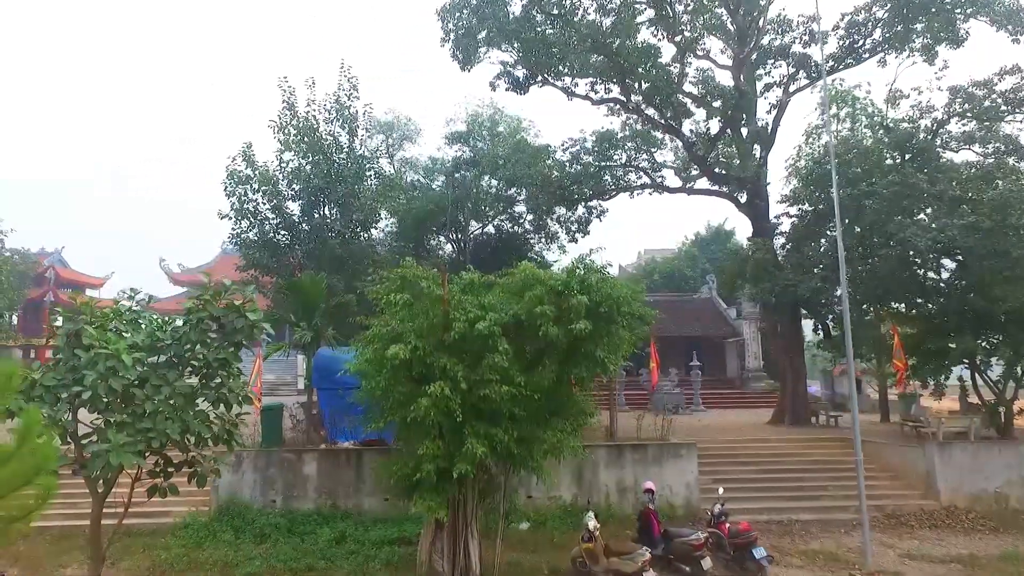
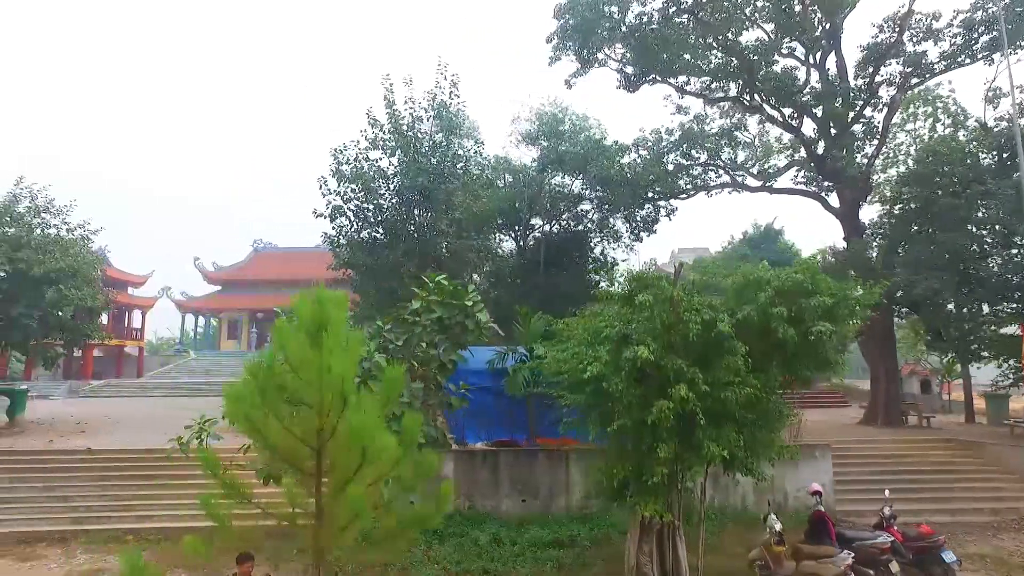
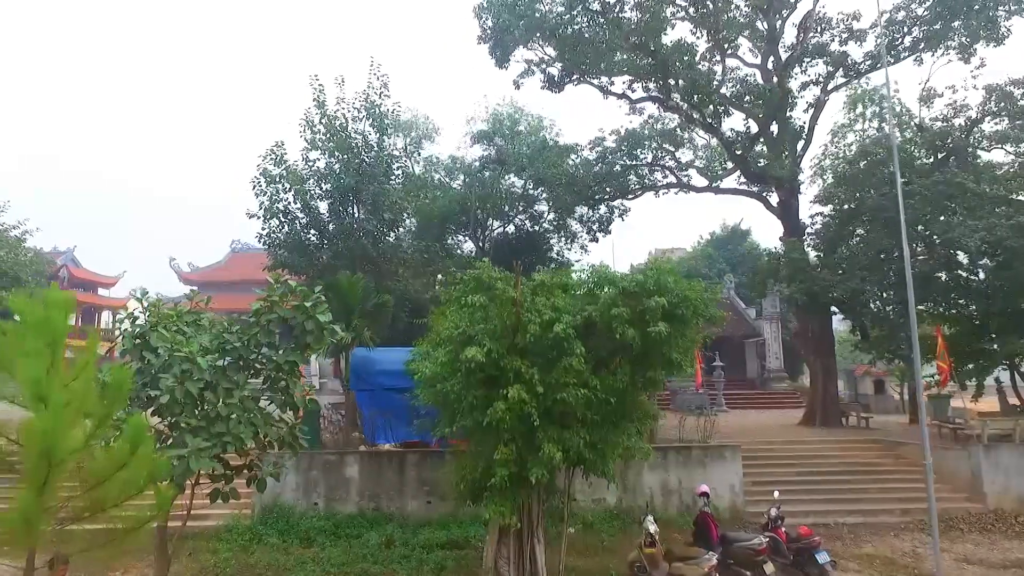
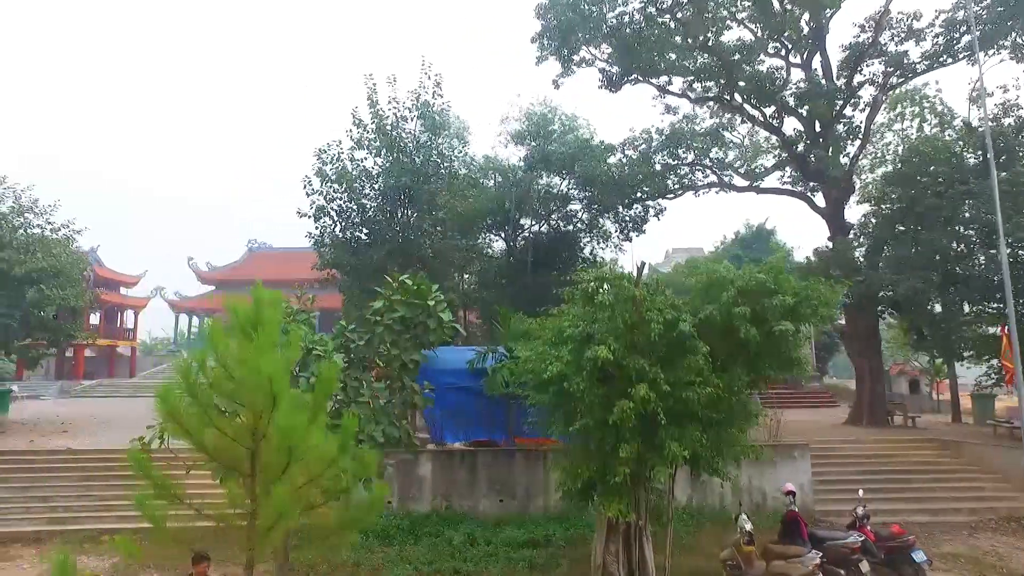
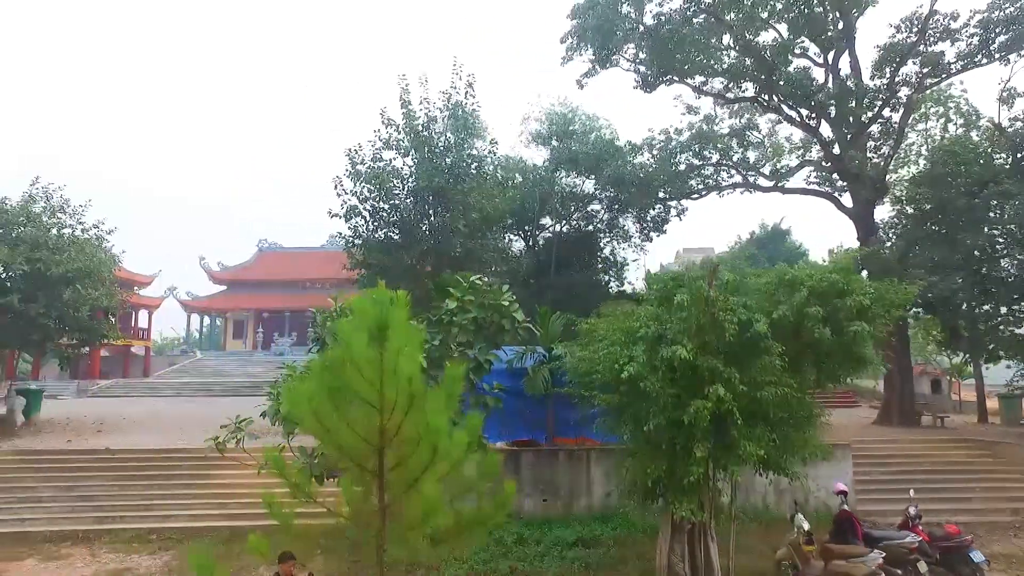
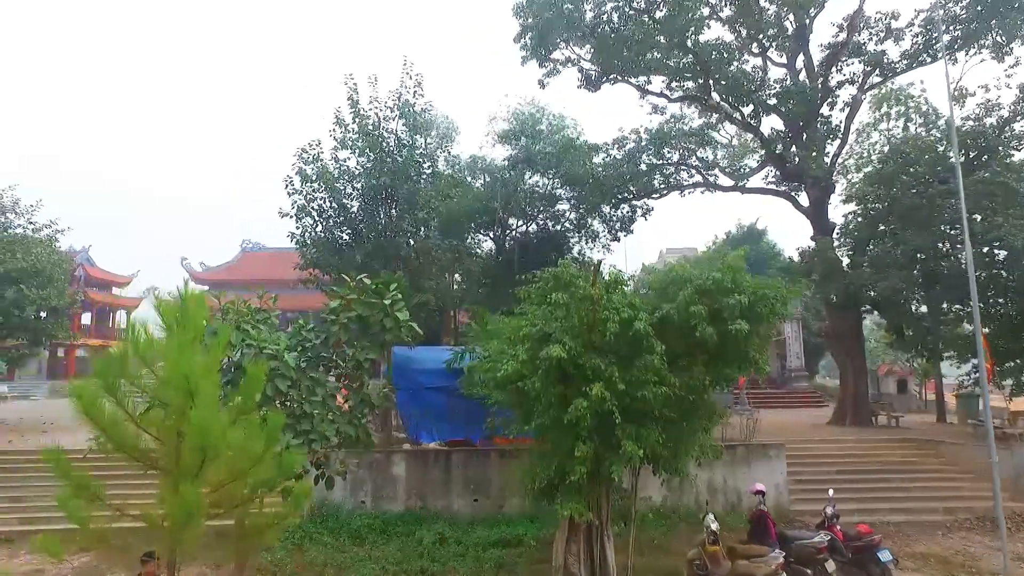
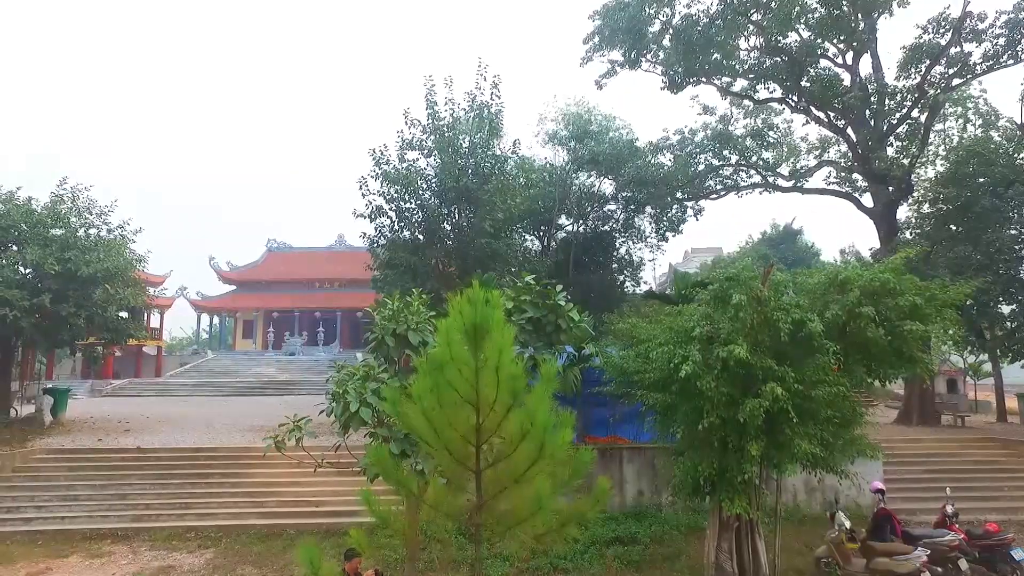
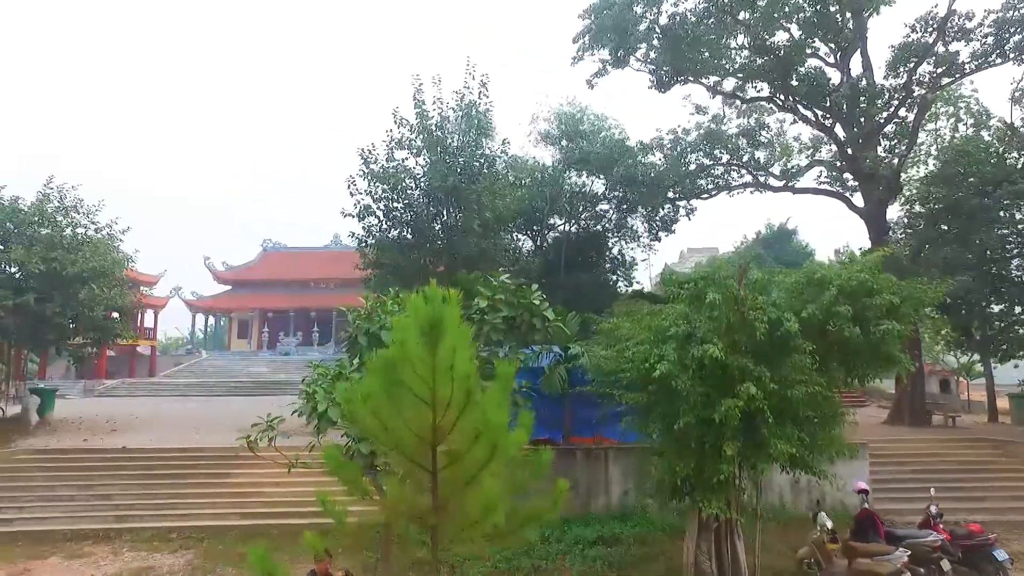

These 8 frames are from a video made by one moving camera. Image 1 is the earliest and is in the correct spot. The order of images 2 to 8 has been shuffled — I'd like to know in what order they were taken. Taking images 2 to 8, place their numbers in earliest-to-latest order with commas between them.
3, 6, 4, 2, 5, 8, 7
